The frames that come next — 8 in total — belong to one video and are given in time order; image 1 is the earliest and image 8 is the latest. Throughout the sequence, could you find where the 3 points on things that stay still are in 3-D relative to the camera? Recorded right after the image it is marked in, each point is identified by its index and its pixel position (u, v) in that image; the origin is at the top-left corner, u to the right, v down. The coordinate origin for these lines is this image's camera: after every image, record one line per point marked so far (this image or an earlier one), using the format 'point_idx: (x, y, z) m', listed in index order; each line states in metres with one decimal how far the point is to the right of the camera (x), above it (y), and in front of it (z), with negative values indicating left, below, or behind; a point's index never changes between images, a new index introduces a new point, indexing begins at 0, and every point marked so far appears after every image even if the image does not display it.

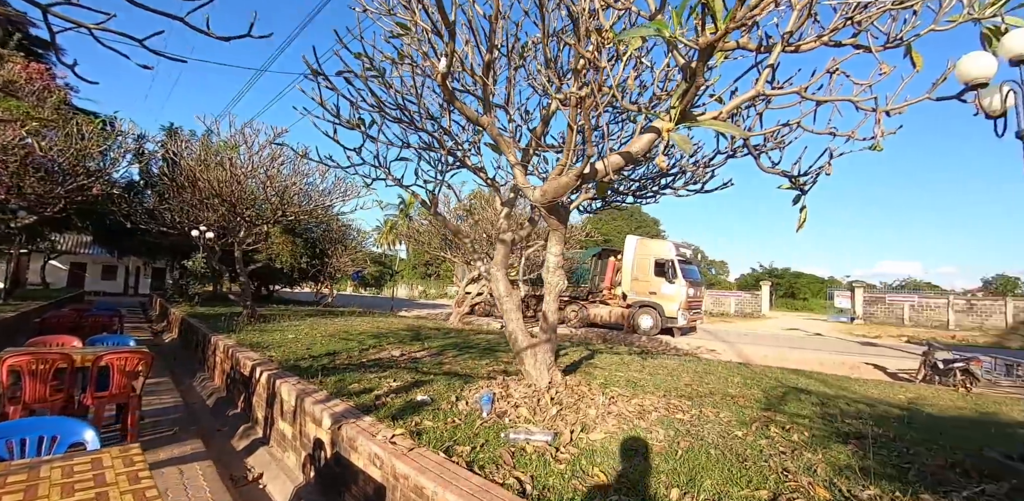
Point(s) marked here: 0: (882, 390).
0: (+8.2, -3.2, +10.0) m
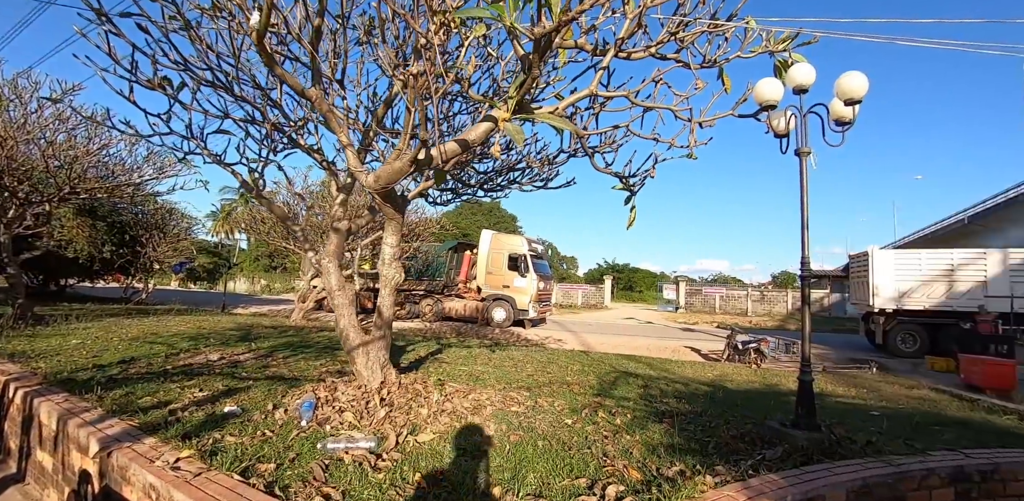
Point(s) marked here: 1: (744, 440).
0: (+4.4, -3.0, +10.9) m
1: (+2.8, -2.3, +5.3) m
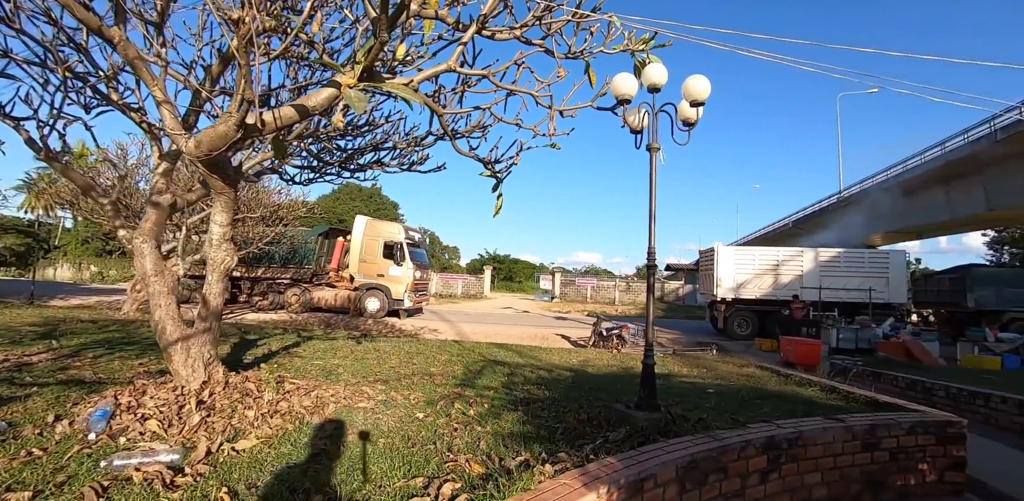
0: (+1.1, -2.7, +11.1) m
1: (+1.0, -2.1, +5.2) m
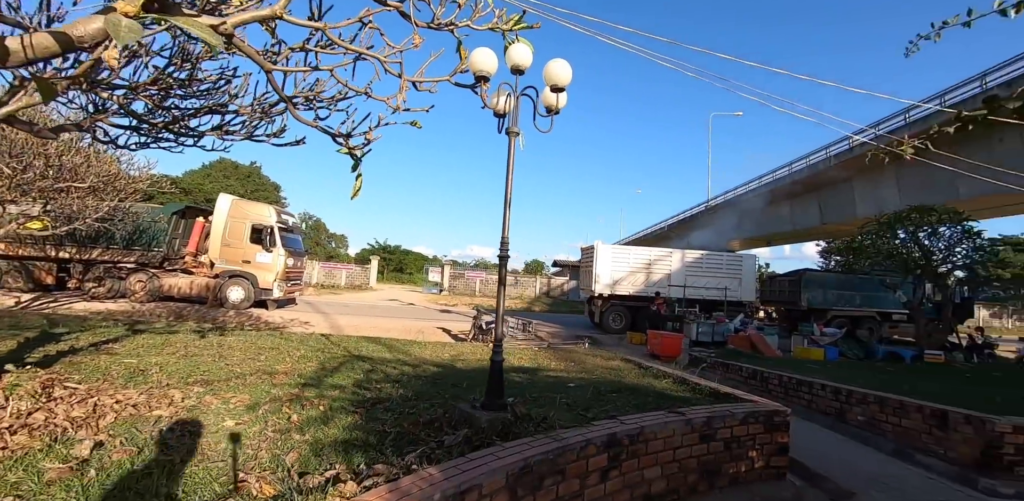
0: (-1.9, -2.4, +10.3) m
1: (-0.8, -1.8, +4.6) m
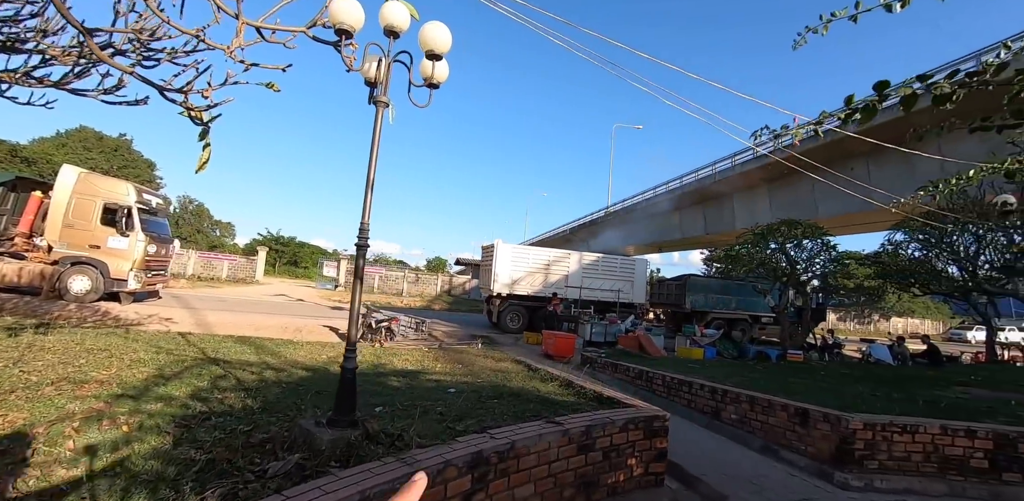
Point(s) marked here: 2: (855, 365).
0: (-4.3, -2.2, +9.0) m
1: (-2.1, -1.6, +3.6) m
2: (+6.7, -2.2, +8.6) m
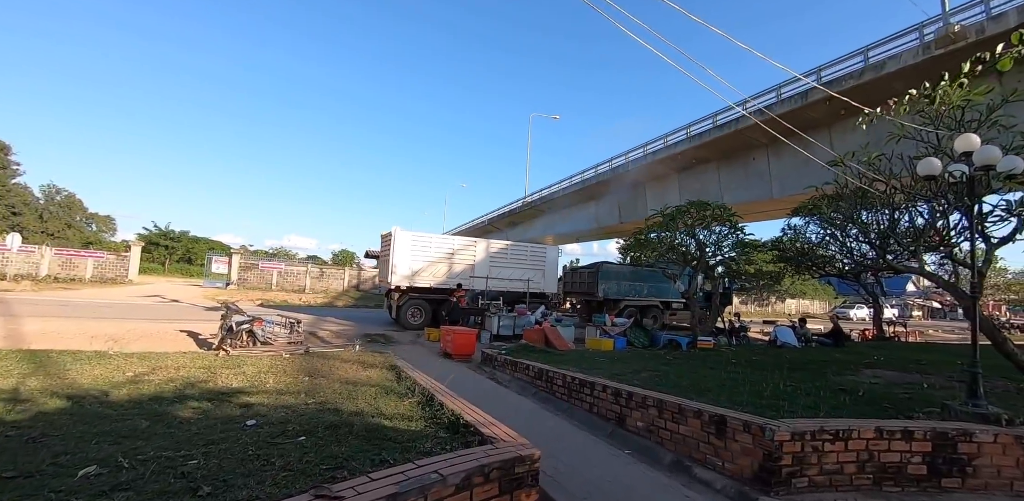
0: (-6.4, -1.8, +6.5) m
1: (-3.3, -1.4, +1.5) m
2: (+4.5, -1.8, +7.9) m
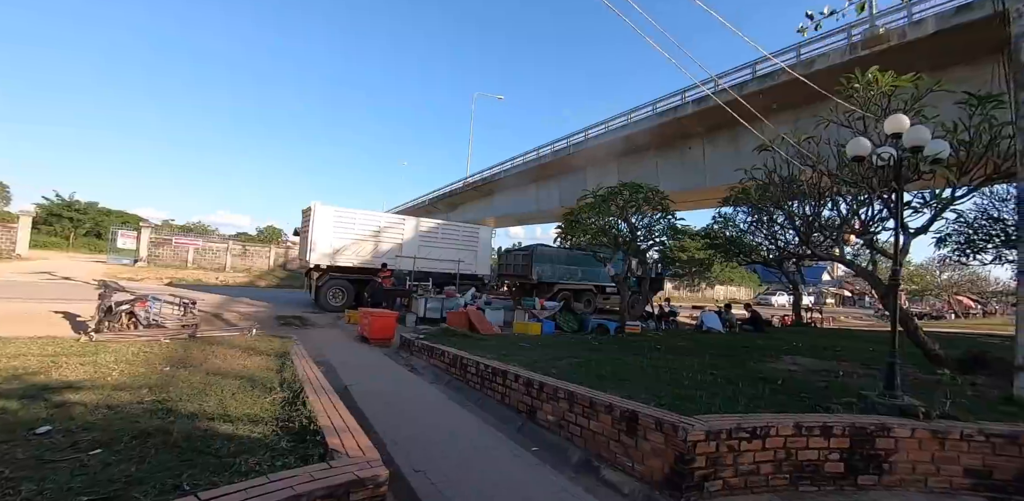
0: (-7.6, -1.3, +5.0) m
1: (-3.9, -1.1, +0.4) m
2: (+3.1, -1.5, +7.7) m
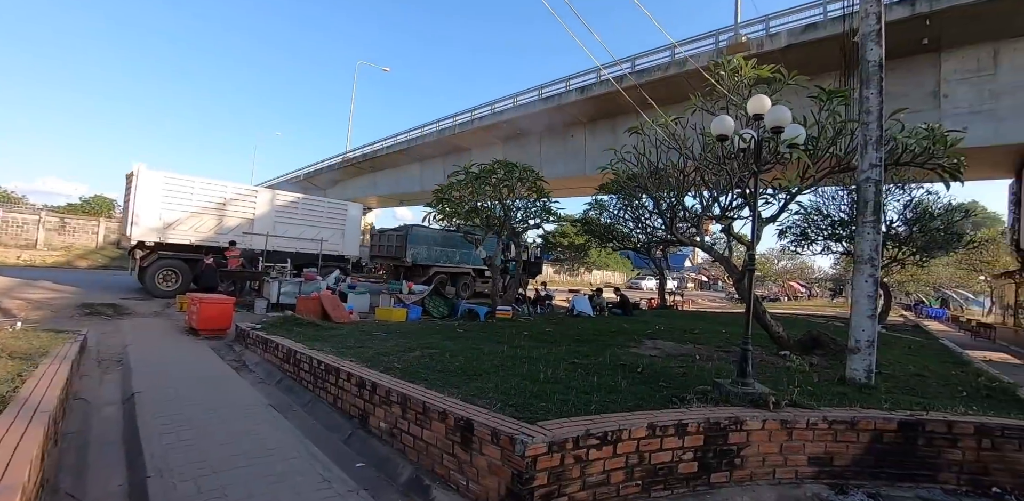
0: (-8.9, -0.9, +2.3) m
1: (-4.3, -0.9, -1.3) m
2: (+0.8, -1.1, +7.4) m
